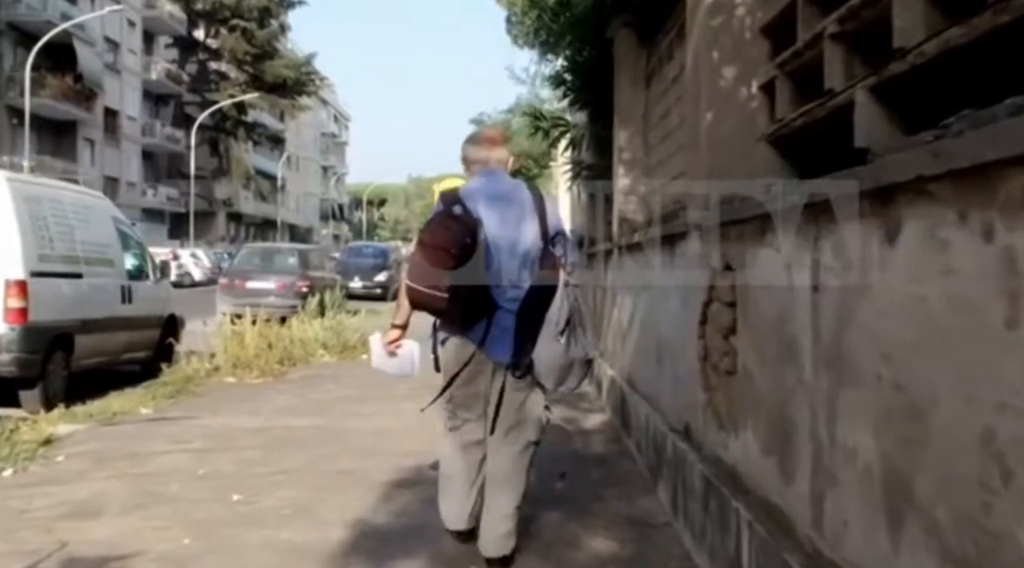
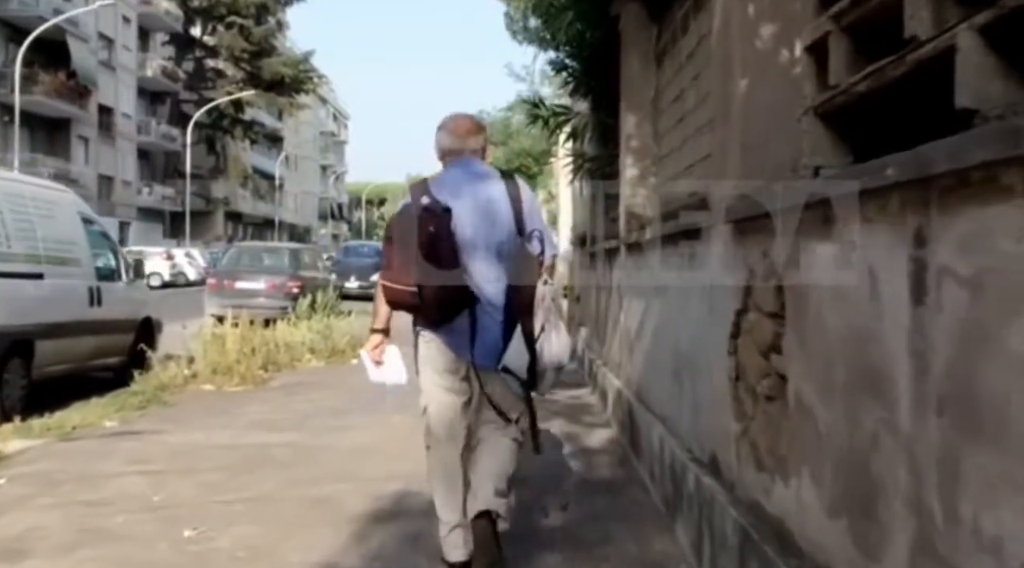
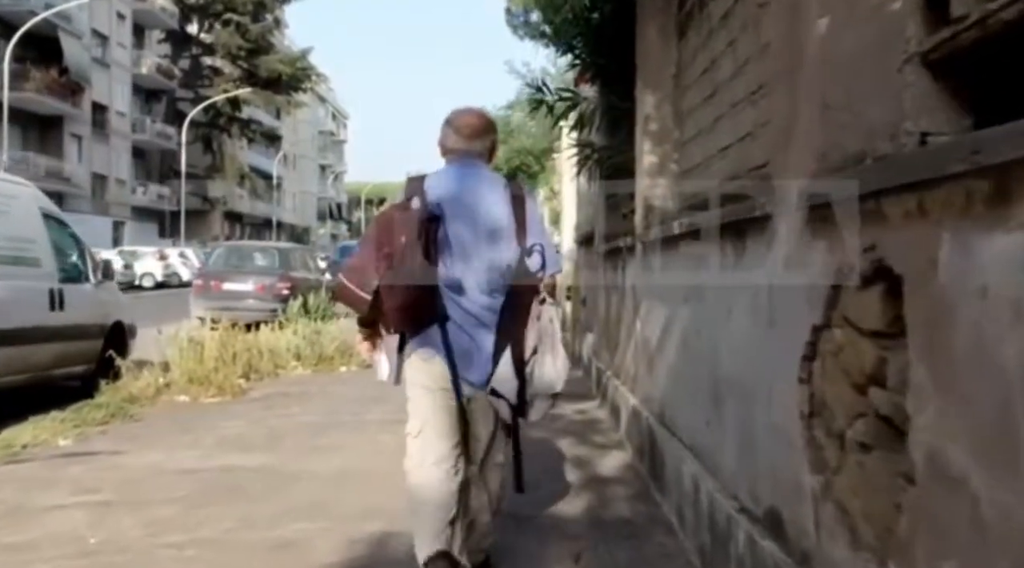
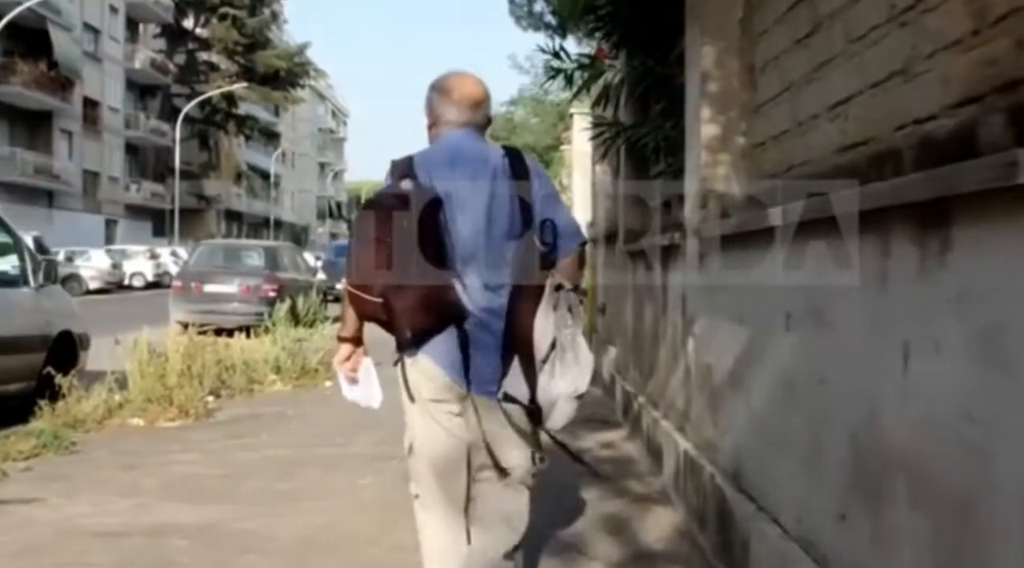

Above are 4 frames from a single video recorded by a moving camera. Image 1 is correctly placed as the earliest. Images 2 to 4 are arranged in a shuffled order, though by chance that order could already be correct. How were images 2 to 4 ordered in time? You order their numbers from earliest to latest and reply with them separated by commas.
2, 3, 4
